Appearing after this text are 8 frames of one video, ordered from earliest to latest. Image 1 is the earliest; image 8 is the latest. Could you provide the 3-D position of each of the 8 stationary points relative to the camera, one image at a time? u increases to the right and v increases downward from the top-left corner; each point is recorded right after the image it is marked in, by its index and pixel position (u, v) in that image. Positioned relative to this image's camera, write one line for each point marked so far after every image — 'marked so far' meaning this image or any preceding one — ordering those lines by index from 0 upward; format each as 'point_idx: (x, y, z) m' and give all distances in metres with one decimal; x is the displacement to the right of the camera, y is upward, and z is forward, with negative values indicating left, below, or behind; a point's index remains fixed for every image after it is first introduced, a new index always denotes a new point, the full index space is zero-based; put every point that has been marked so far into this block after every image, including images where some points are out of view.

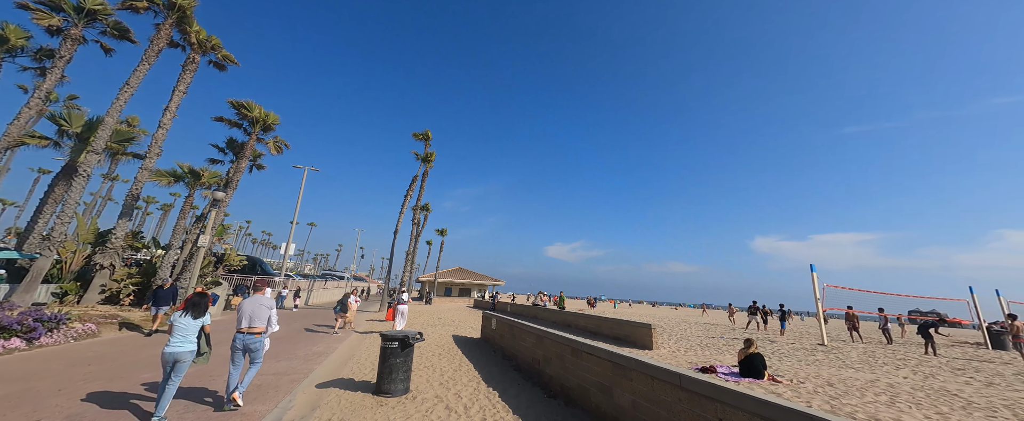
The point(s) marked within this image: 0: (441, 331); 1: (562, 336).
0: (-2.8, -5.0, +13.3) m
1: (+0.8, -2.0, +5.2) m
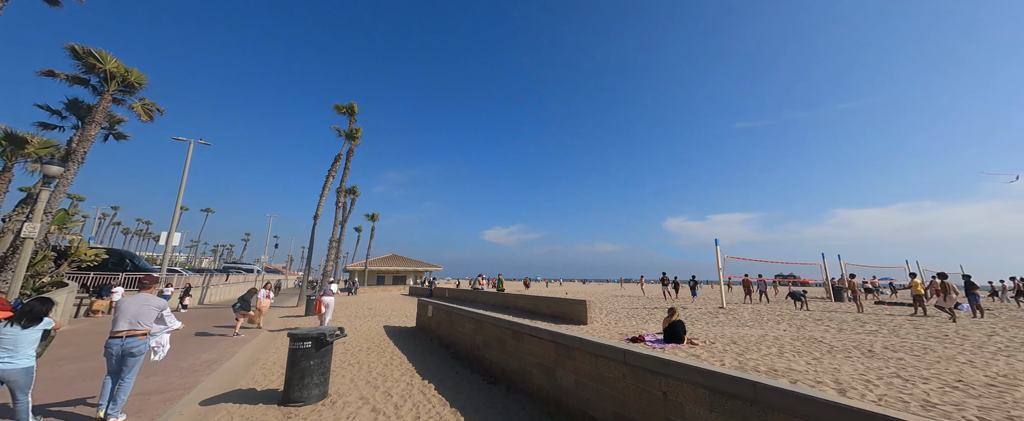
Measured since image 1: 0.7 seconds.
0: (-5.3, -4.3, +12.4) m
1: (-0.1, -1.7, +5.0) m
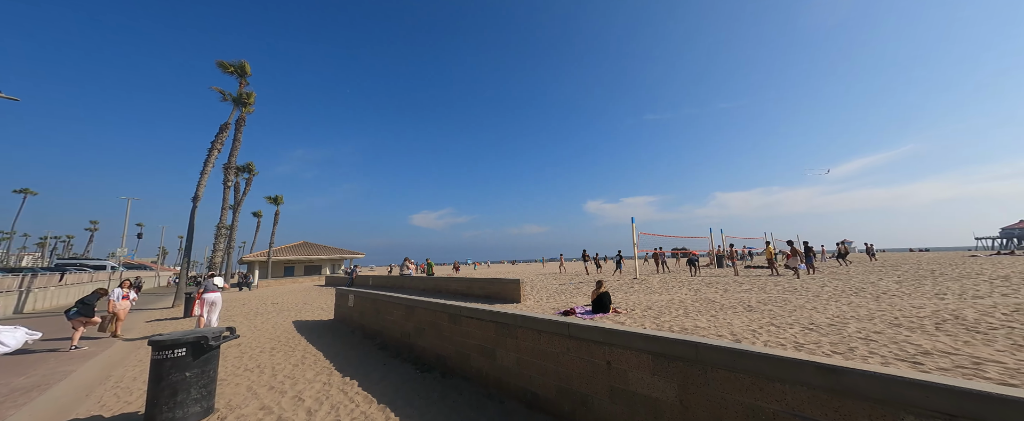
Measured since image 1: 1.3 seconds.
0: (-7.8, -3.6, +10.8) m
1: (-1.1, -1.3, +4.7) m
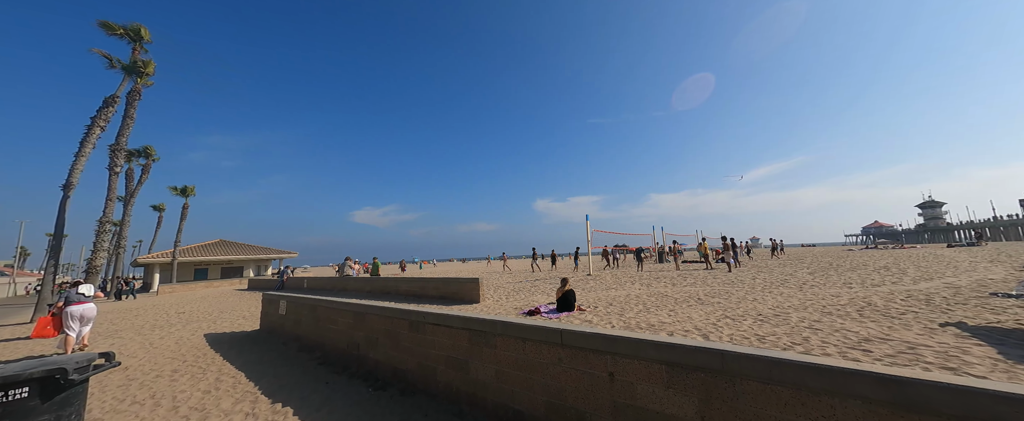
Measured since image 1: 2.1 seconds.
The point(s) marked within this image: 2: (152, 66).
0: (-9.1, -3.4, +9.0) m
1: (-1.5, -1.2, +4.0) m
2: (-16.8, +6.8, +15.1) m
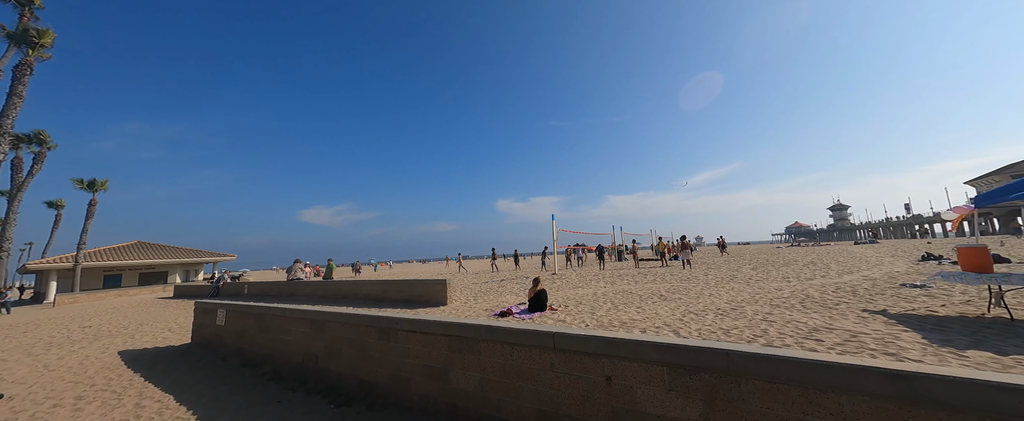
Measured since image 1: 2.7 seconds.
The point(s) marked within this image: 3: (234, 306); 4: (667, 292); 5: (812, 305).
0: (-10.0, -3.3, +7.7) m
1: (-1.8, -1.2, +3.7) m
2: (-18.3, +6.9, +12.8) m
3: (-5.4, -1.9, +6.3) m
4: (+3.9, -2.0, +8.0) m
5: (+5.3, -1.7, +5.7) m
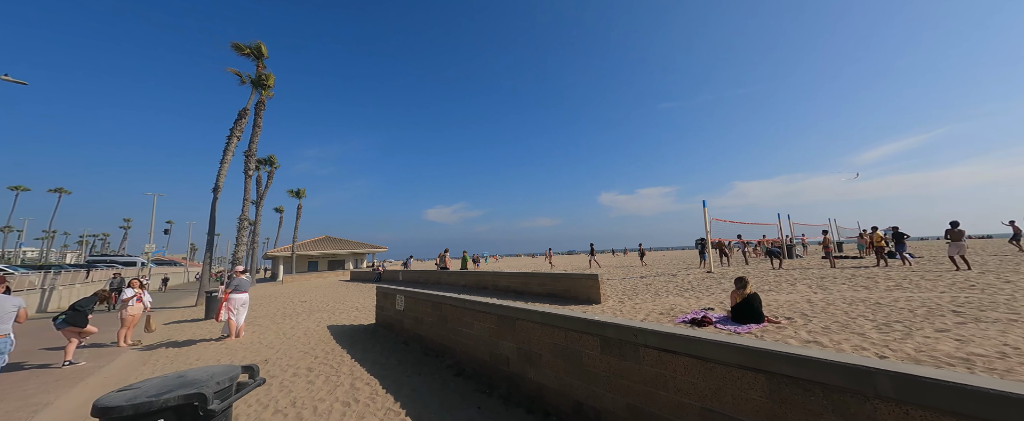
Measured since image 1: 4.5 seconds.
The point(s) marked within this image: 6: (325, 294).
0: (-5.9, -3.2, +9.4) m
1: (+0.5, -1.0, +2.9) m
2: (-12.4, +6.8, +16.8) m
3: (-2.1, -1.7, +6.5) m
4: (+7.3, -1.6, +5.2) m
5: (+7.8, -1.2, +2.6) m
6: (-9.8, -4.3, +16.7) m
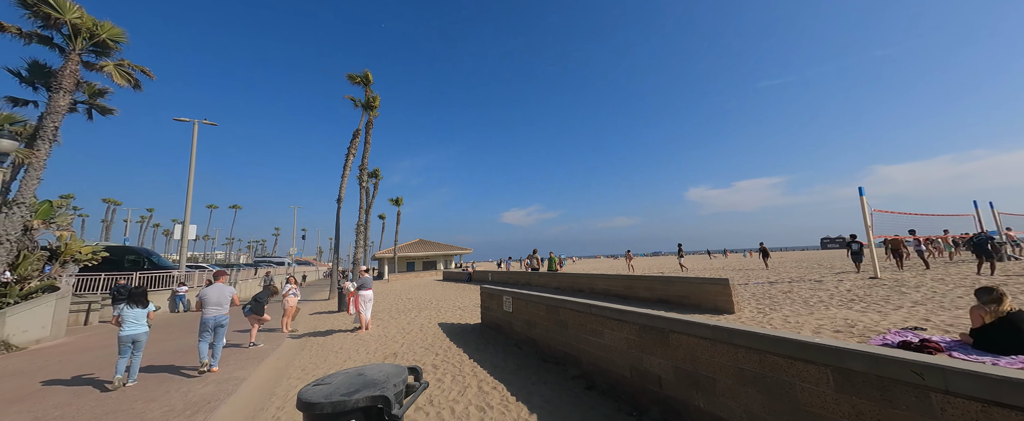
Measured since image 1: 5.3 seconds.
0: (-2.8, -3.4, +10.0) m
1: (+1.8, -0.9, +2.3) m
2: (-7.7, +6.5, +18.9) m
3: (+0.2, -1.7, +6.4) m
4: (+8.9, -1.2, +2.9) m
5: (+8.8, -0.9, +0.2) m
6: (-4.8, -4.6, +18.0) m
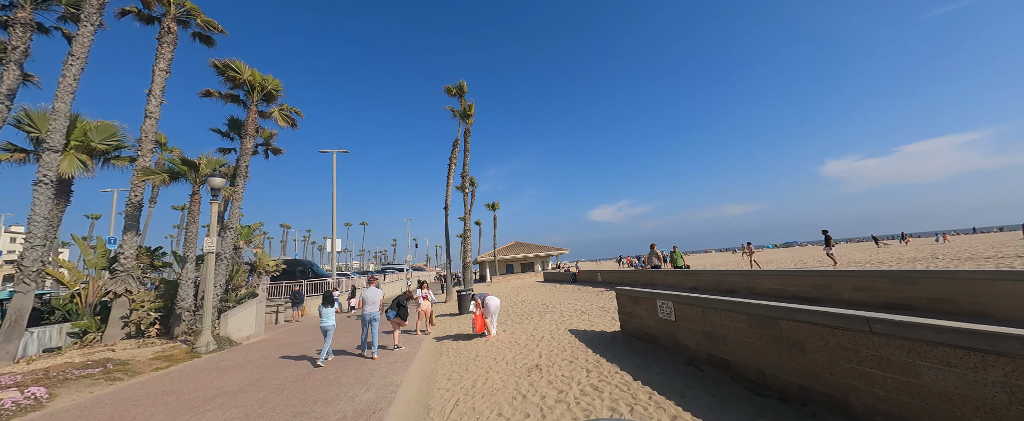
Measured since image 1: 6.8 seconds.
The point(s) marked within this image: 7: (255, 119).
0: (+1.0, -3.3, +9.3) m
1: (+3.1, -0.5, +0.6) m
2: (-2.1, +6.2, +19.3) m
3: (+2.7, -1.4, +5.0) m
4: (+10.2, -0.3, -0.8) m
5: (+9.3, +0.1, -3.3) m
6: (+1.4, -4.6, +17.5) m
7: (-11.0, +3.9, +13.7) m
